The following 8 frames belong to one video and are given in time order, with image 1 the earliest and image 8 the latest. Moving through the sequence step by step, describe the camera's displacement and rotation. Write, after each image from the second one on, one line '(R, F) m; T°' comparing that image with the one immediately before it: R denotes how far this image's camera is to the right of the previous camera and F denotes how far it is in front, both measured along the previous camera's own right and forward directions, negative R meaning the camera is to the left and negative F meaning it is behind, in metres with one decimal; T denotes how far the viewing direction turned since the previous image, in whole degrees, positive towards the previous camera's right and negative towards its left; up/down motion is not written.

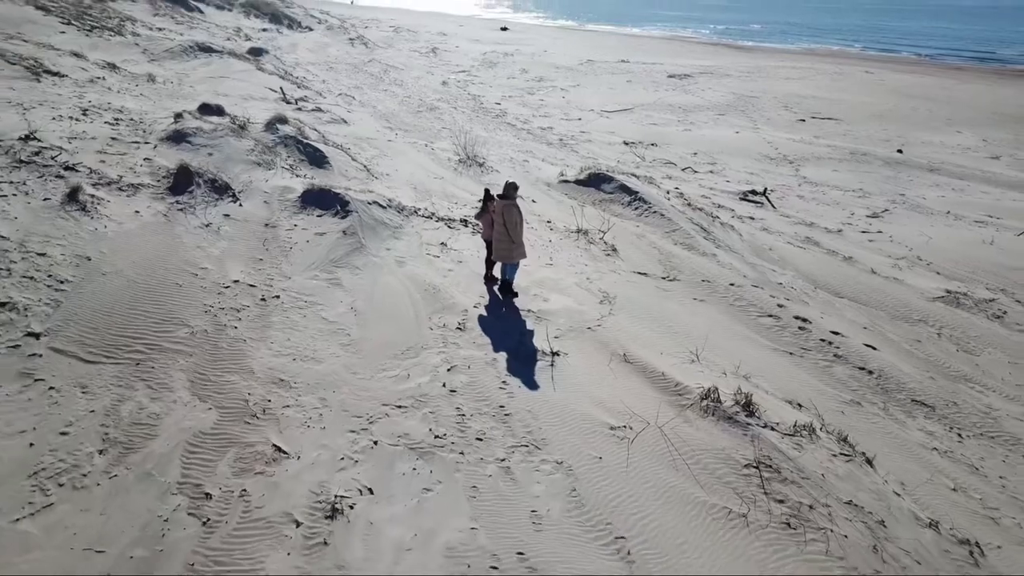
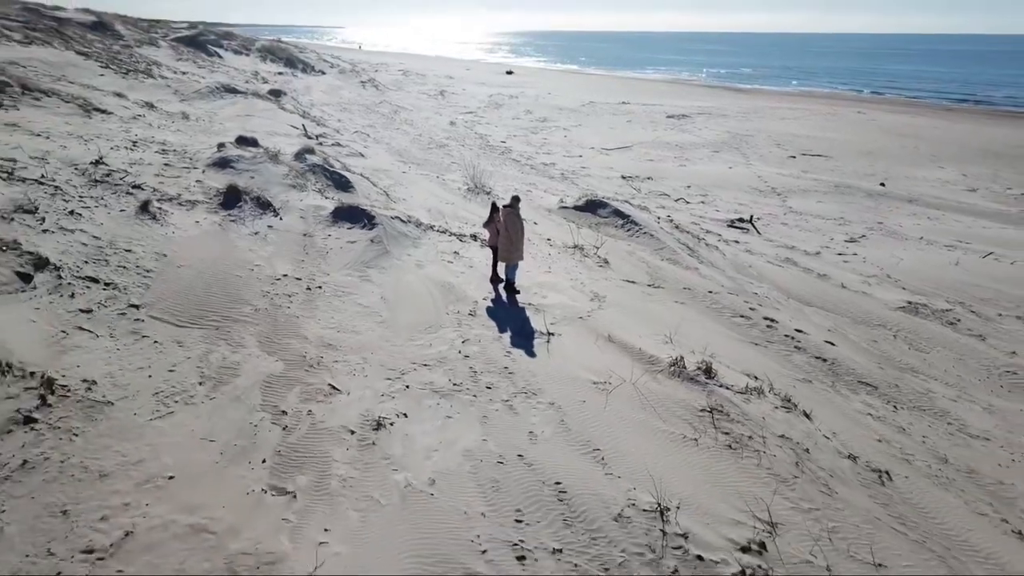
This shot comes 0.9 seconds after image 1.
(0.0, -1.0) m; 0°
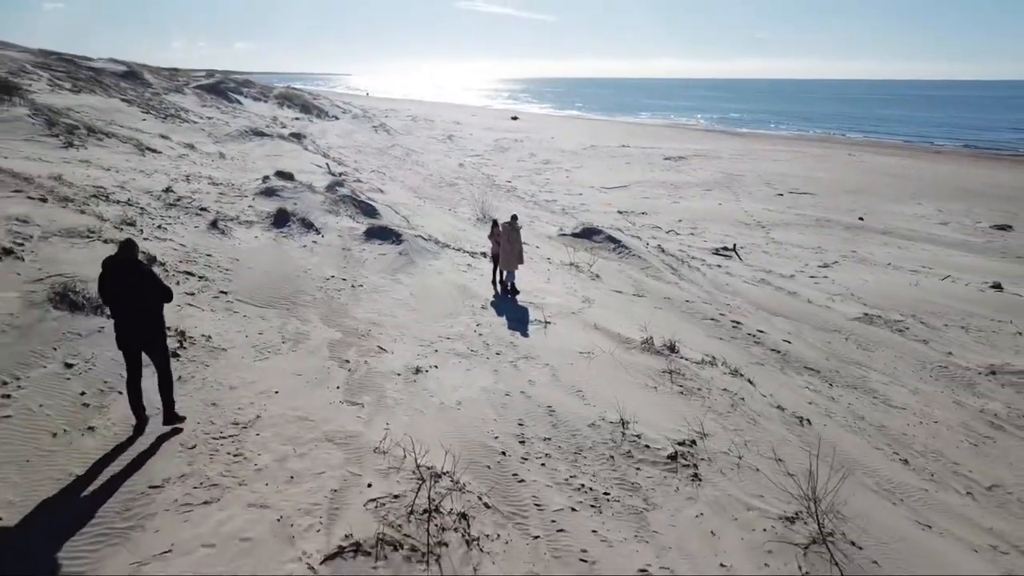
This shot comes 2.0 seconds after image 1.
(0.0, -1.4) m; 0°
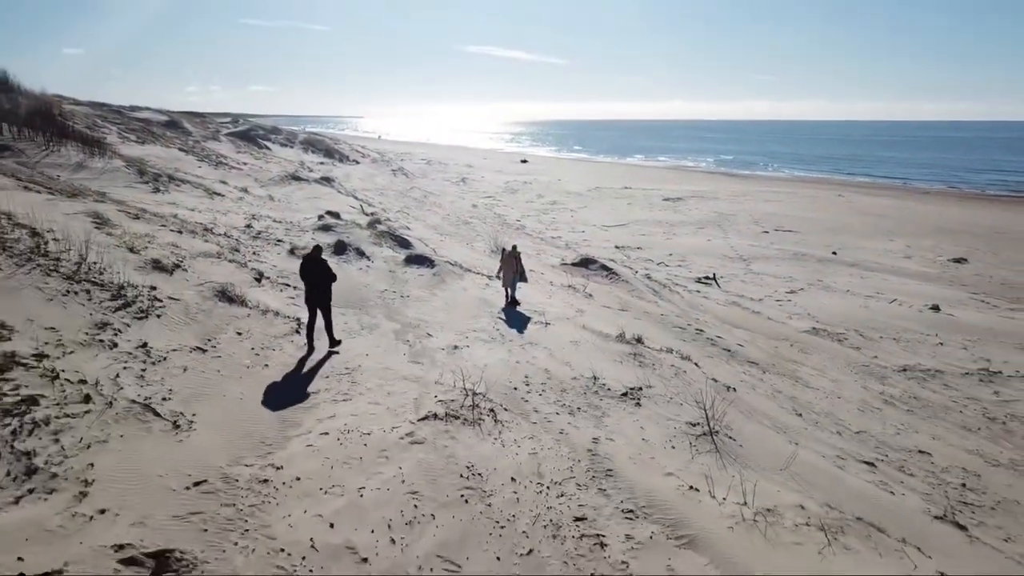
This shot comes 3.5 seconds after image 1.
(0.0, -2.4) m; -1°
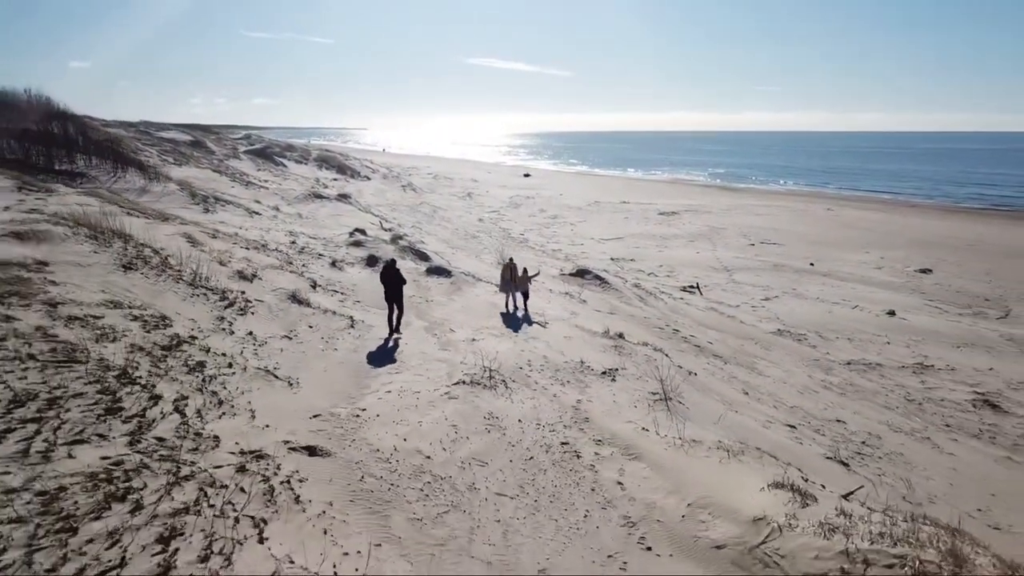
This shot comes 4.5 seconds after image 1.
(0.0, -2.1) m; 0°
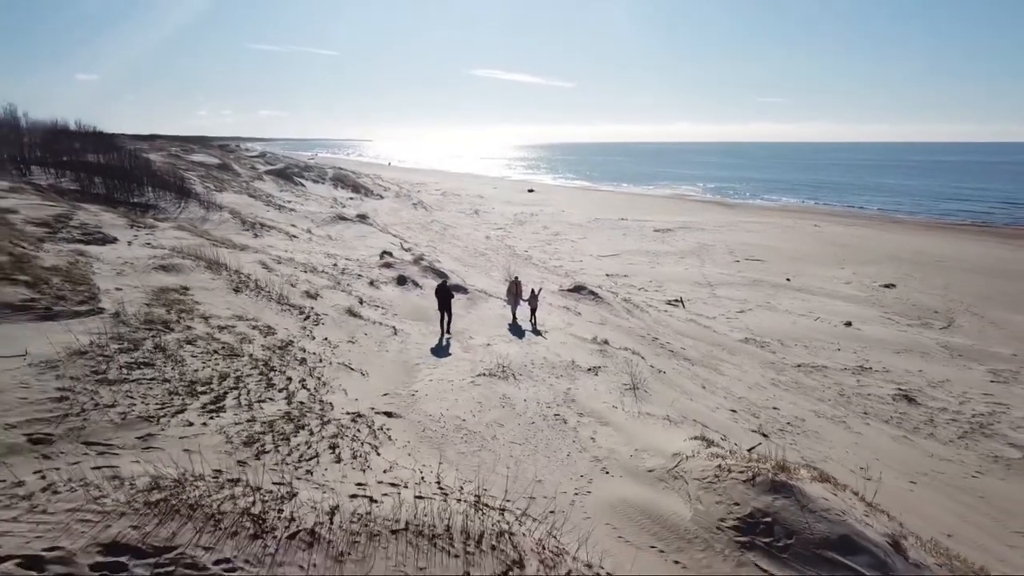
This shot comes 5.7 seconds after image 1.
(0.0, -2.7) m; 0°
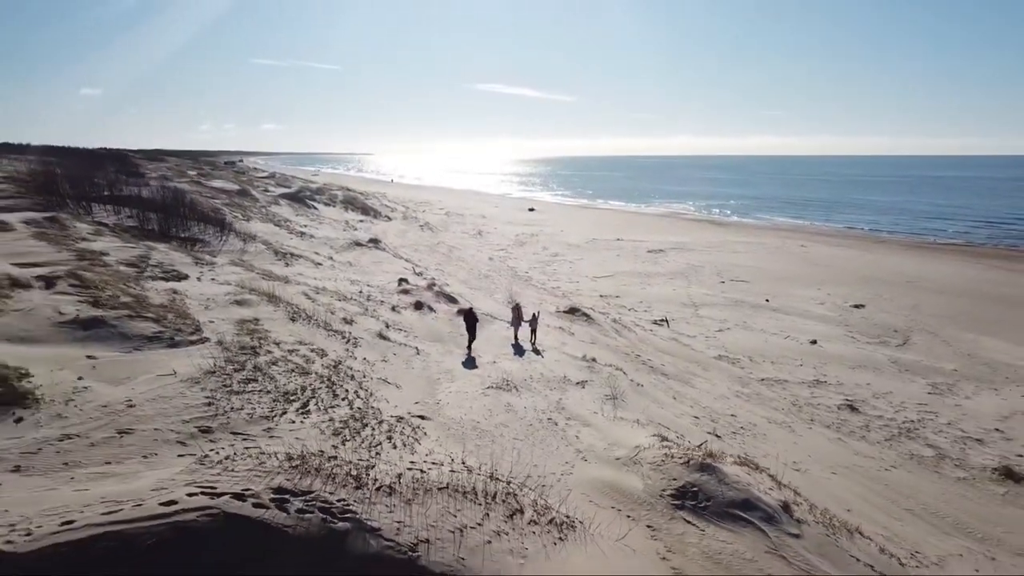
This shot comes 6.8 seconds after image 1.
(0.0, -2.5) m; 0°
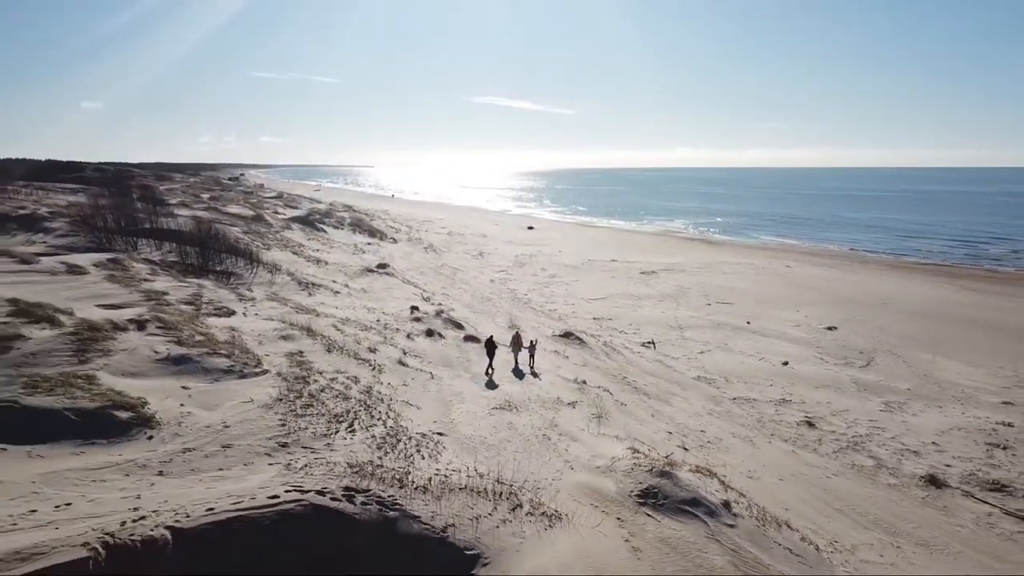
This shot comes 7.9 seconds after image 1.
(0.0, -2.4) m; 0°
